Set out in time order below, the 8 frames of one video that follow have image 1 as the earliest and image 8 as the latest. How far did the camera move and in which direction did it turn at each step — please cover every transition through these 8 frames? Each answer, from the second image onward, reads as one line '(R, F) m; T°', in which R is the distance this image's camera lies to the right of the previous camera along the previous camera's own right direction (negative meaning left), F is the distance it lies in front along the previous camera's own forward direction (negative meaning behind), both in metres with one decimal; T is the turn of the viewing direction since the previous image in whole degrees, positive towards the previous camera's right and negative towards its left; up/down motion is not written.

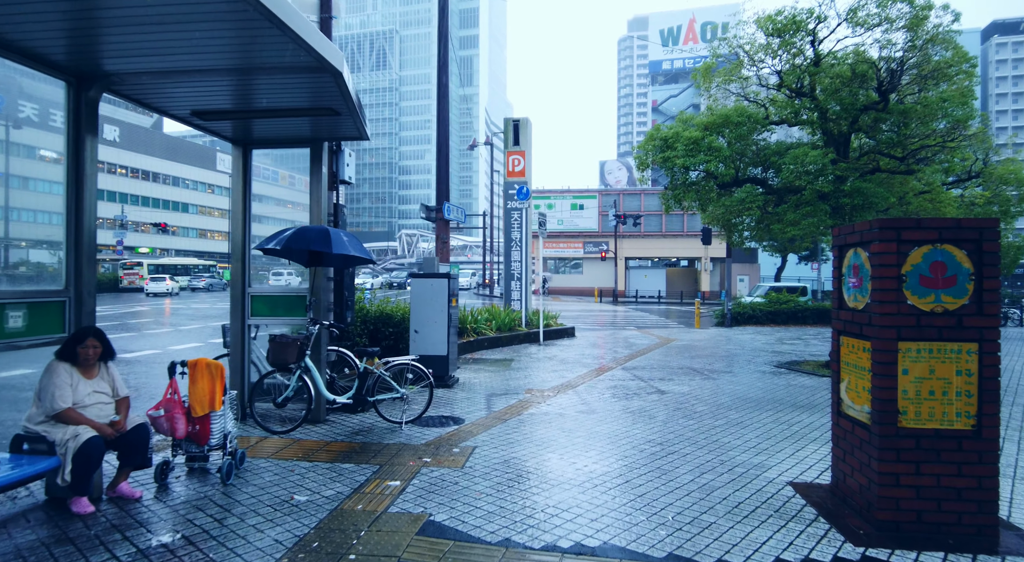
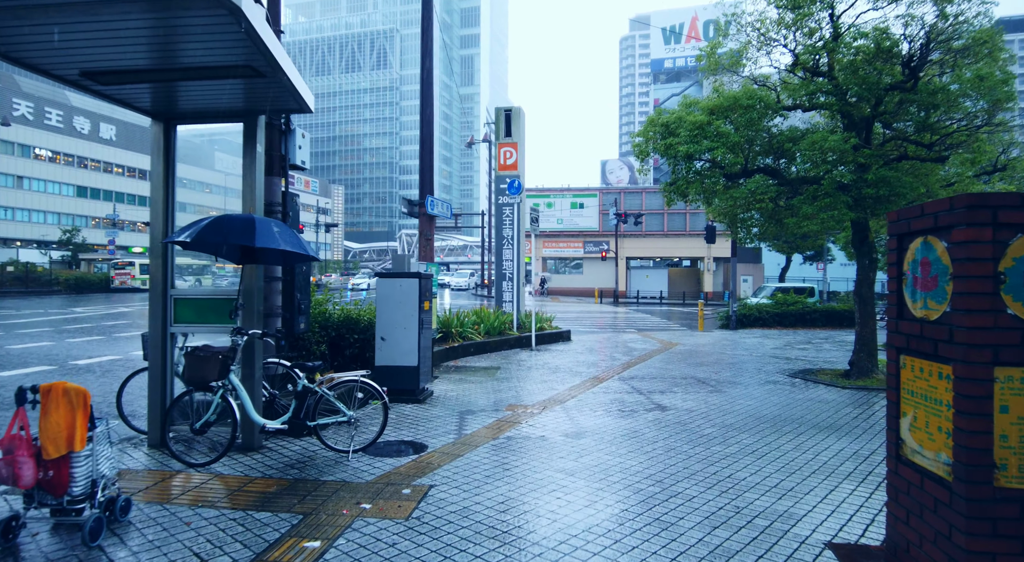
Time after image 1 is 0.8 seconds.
(+0.3, +1.2) m; 0°
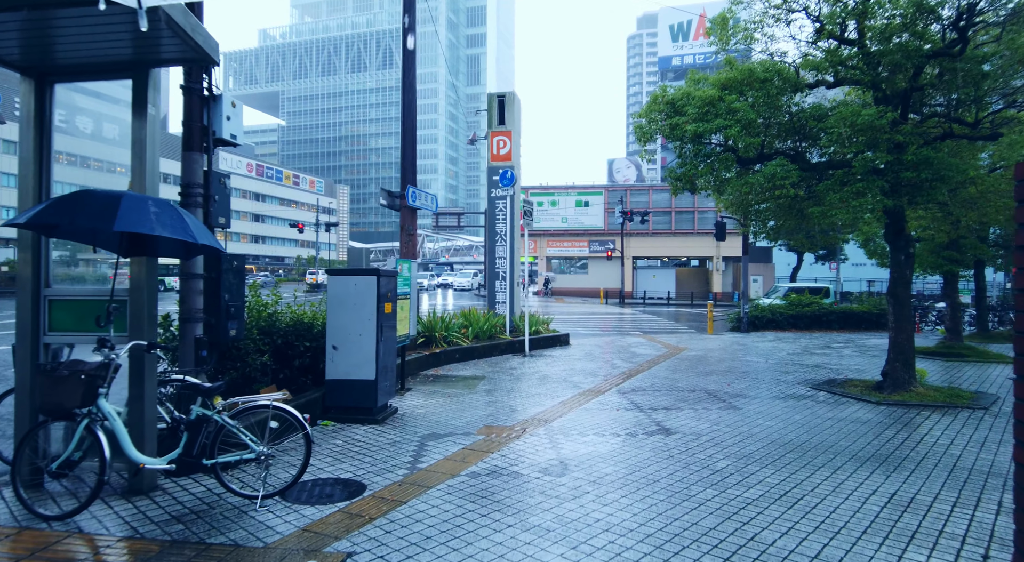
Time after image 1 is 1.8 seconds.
(+0.4, +1.3) m; -1°
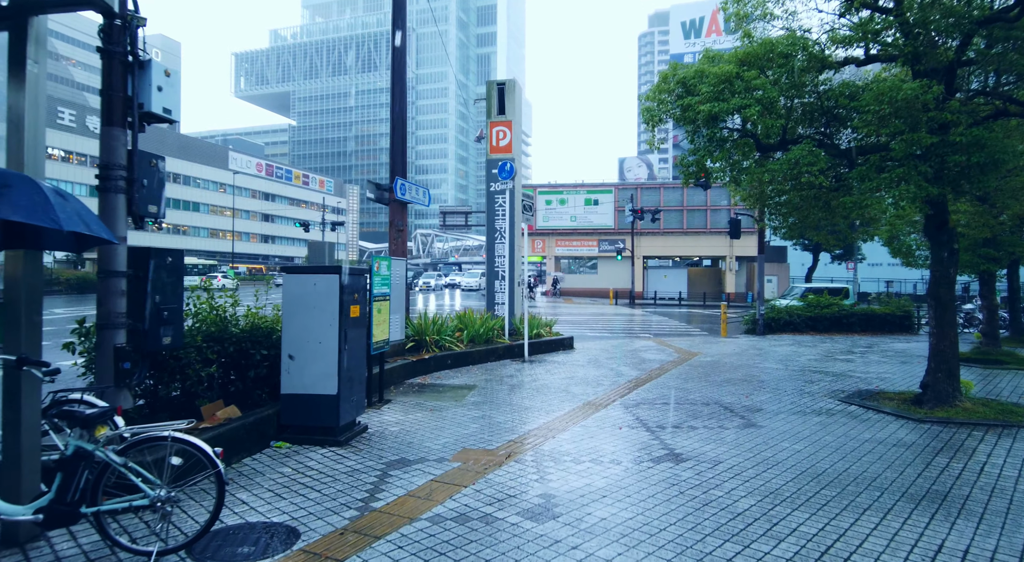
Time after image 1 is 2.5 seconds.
(+0.3, +1.0) m; -1°
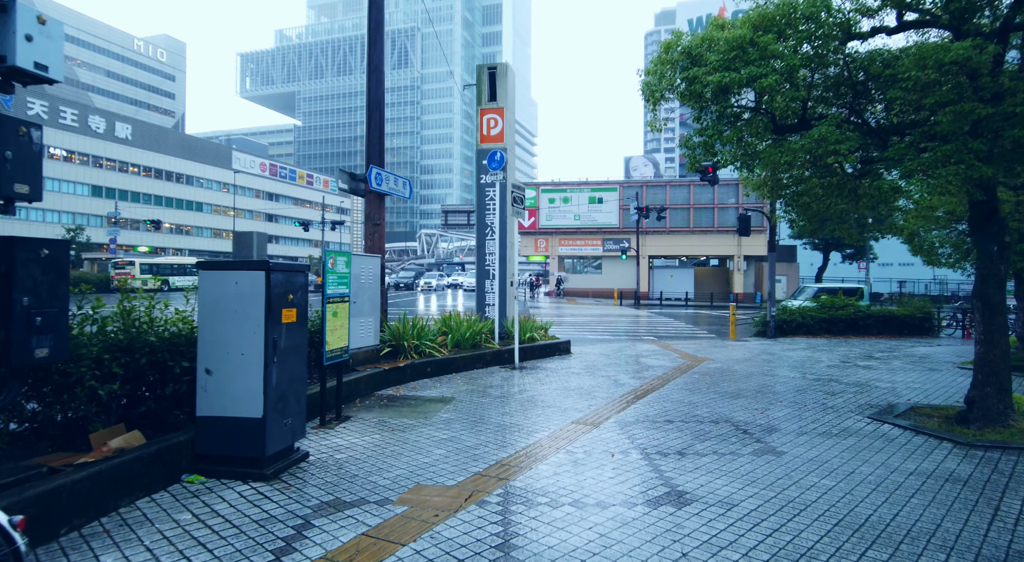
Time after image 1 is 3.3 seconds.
(+0.3, +1.1) m; -1°
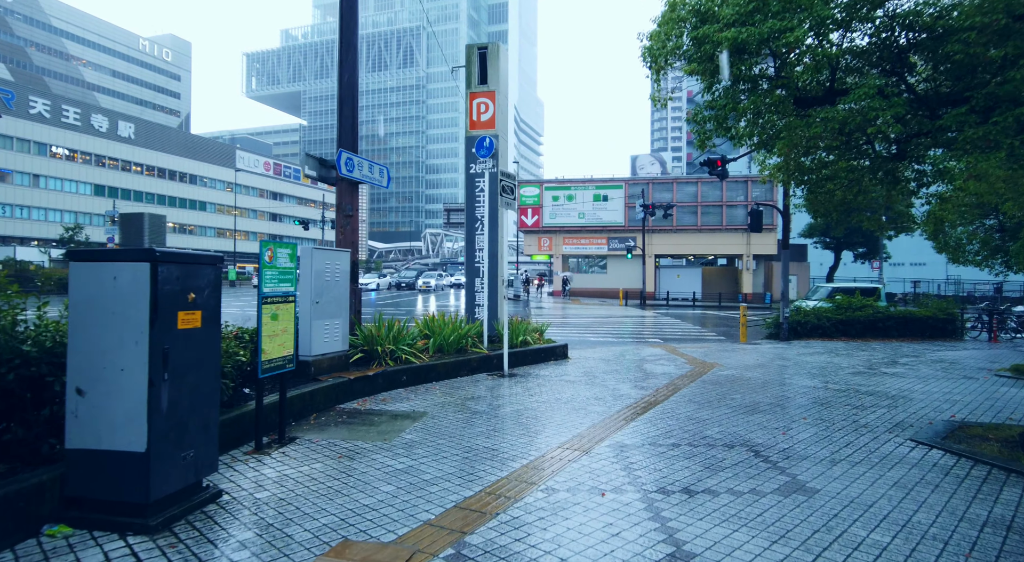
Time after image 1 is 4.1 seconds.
(+0.3, +1.1) m; -1°
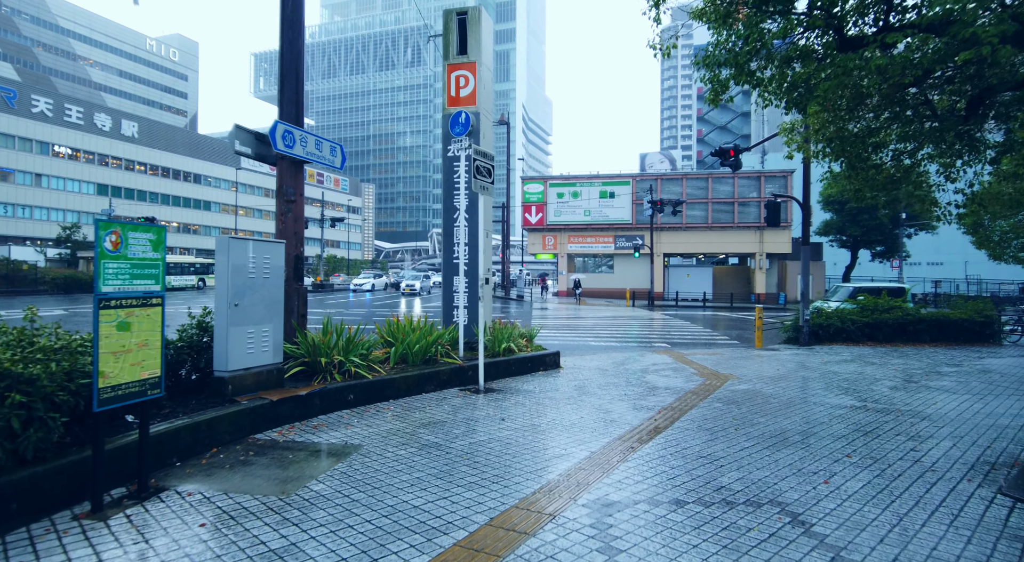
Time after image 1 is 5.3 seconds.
(+0.5, +1.6) m; -1°
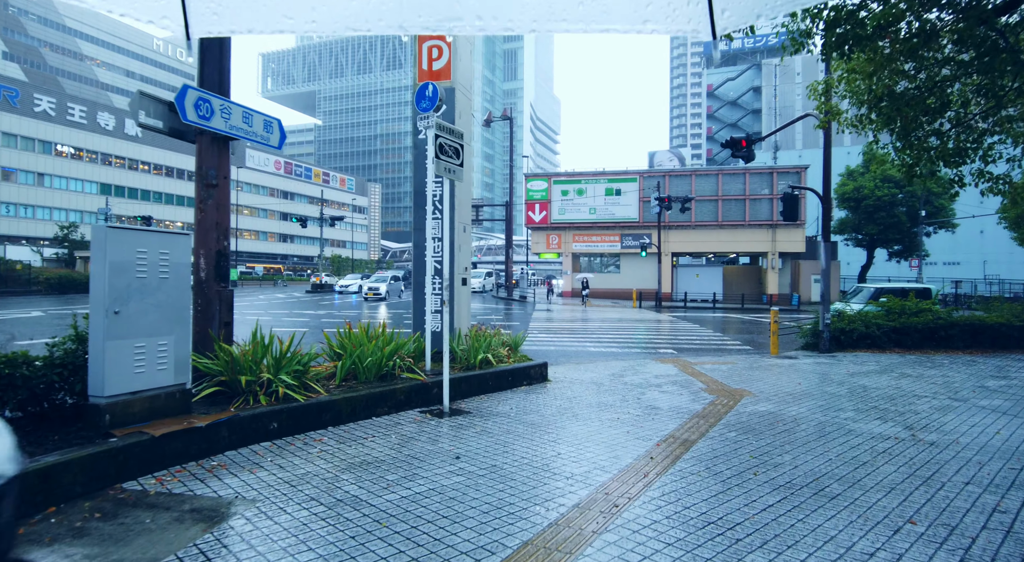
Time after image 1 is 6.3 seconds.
(+0.5, +1.5) m; -1°
